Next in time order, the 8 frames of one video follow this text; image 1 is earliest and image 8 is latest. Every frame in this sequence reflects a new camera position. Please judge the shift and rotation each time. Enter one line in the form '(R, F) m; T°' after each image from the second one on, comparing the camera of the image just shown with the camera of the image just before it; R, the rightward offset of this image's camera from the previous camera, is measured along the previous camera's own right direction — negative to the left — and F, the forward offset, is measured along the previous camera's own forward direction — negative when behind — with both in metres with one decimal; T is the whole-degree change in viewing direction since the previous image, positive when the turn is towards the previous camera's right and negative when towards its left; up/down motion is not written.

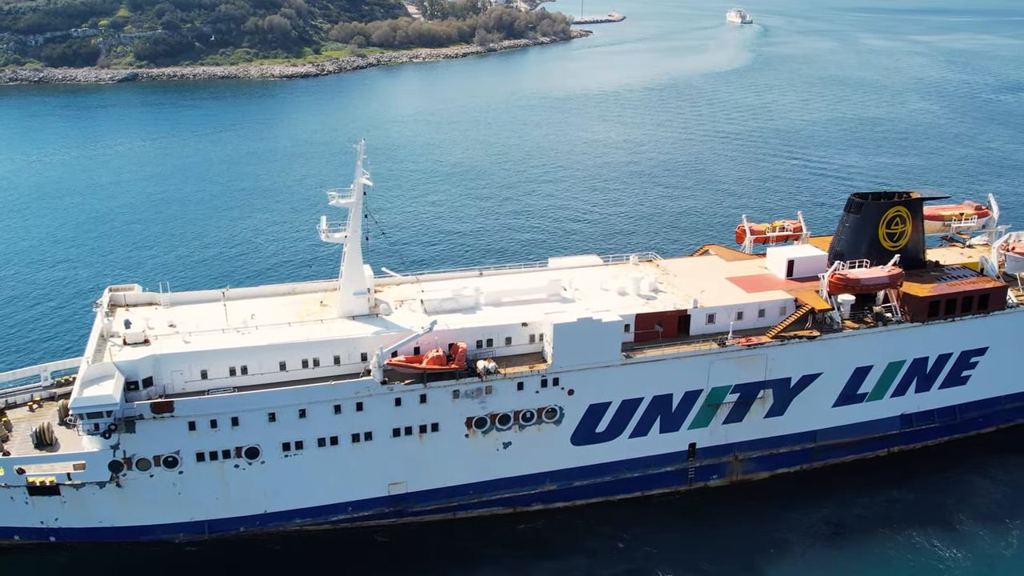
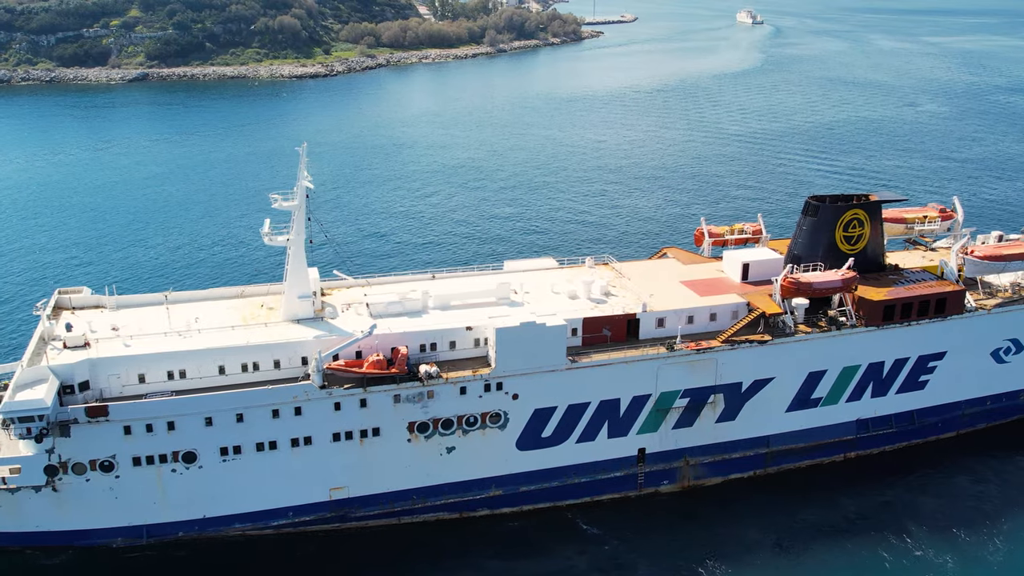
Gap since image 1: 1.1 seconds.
(+1.7, +0.2) m; 0°
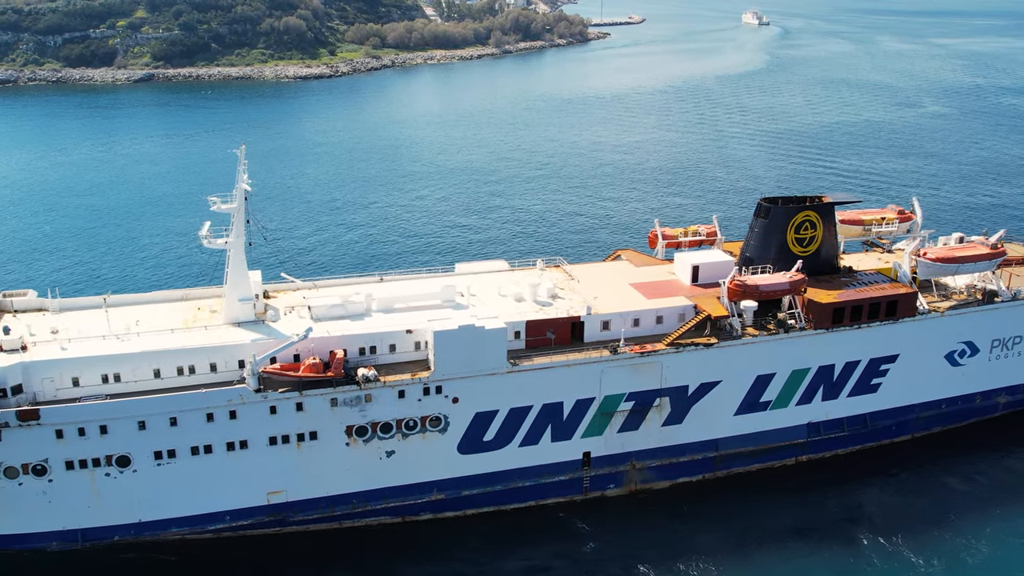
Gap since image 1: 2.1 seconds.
(+1.8, +0.1) m; 0°
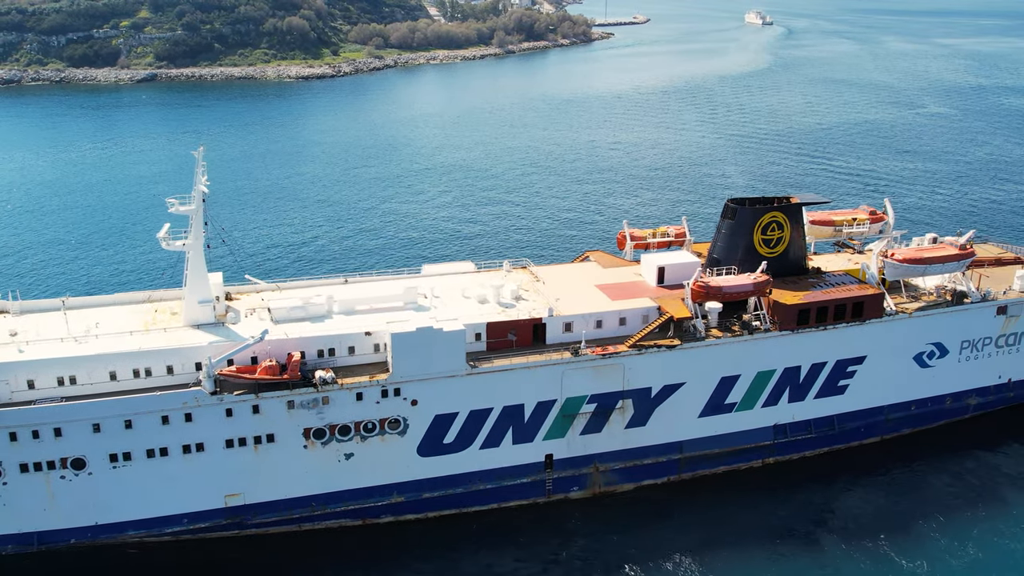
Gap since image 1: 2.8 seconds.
(+1.2, +0.1) m; 0°
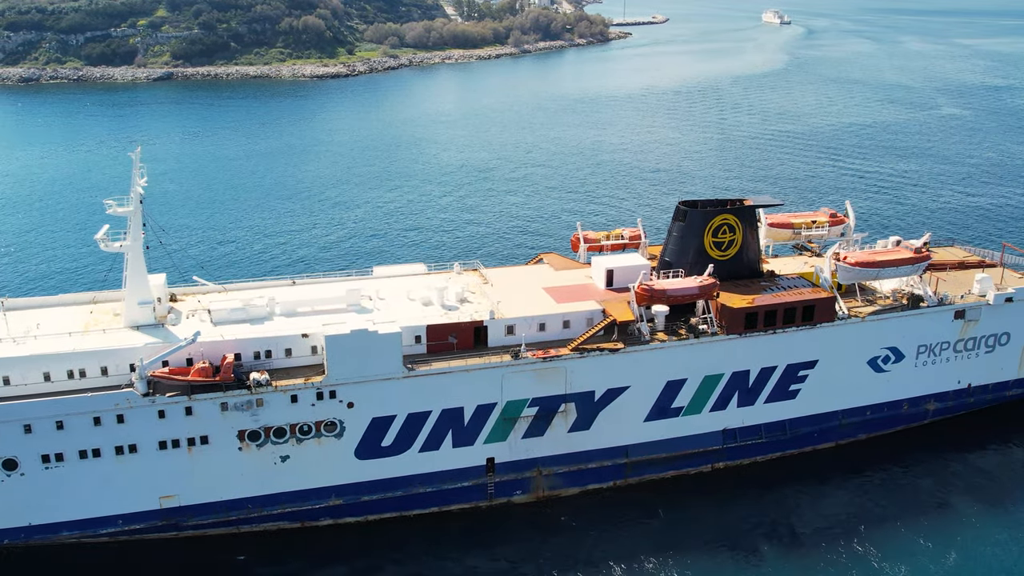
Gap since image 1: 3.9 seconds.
(+2.1, +0.2) m; -1°
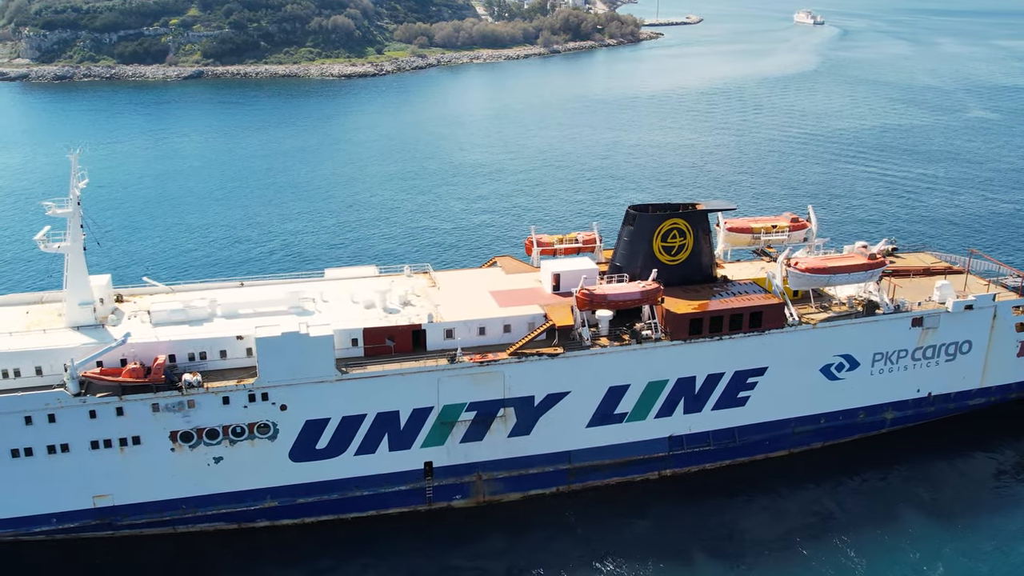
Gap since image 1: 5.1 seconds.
(+2.5, +0.2) m; -2°
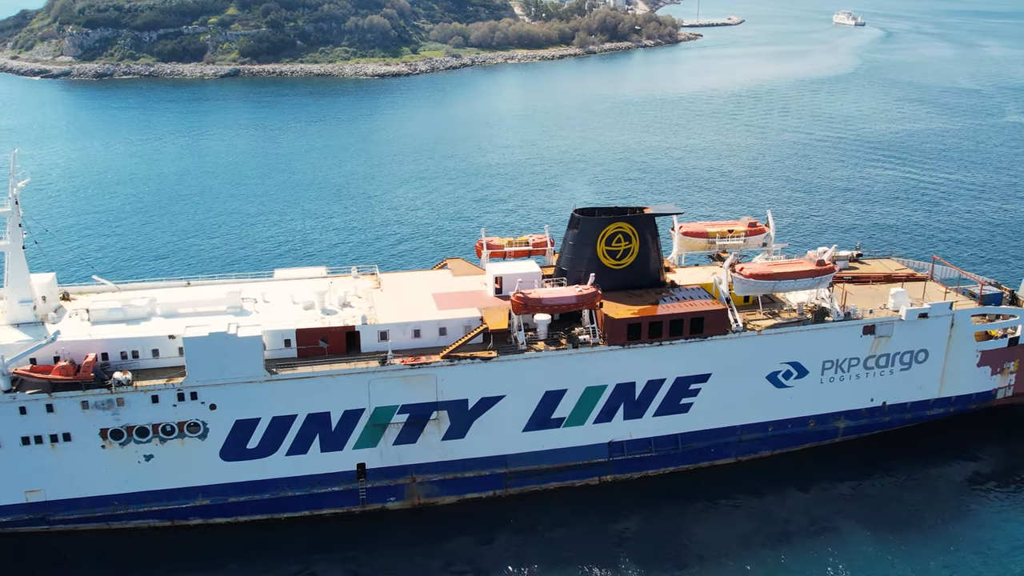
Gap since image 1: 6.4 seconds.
(+2.8, +0.1) m; -2°
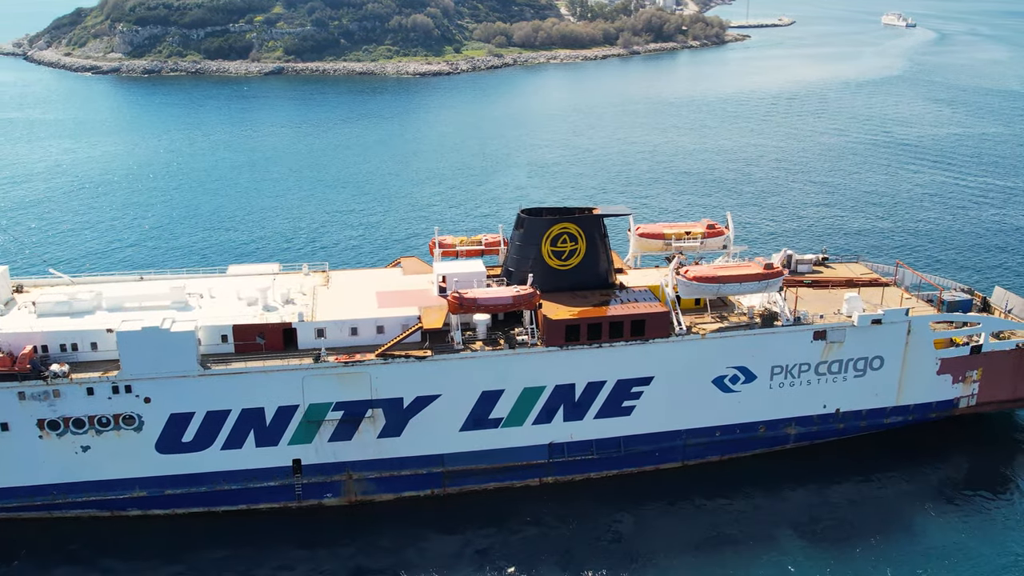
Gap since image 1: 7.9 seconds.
(+2.9, +0.1) m; -2°
